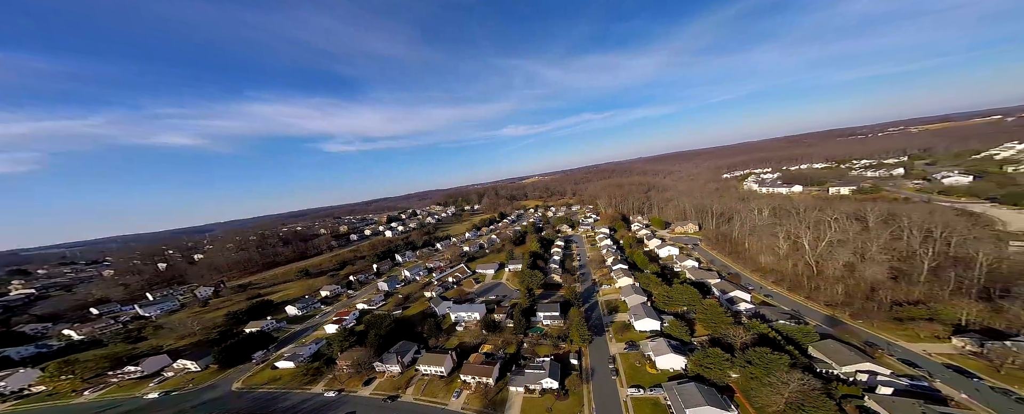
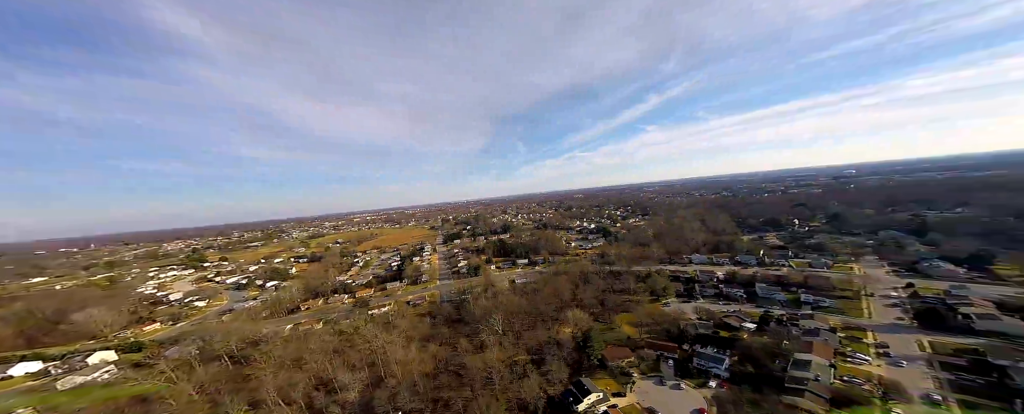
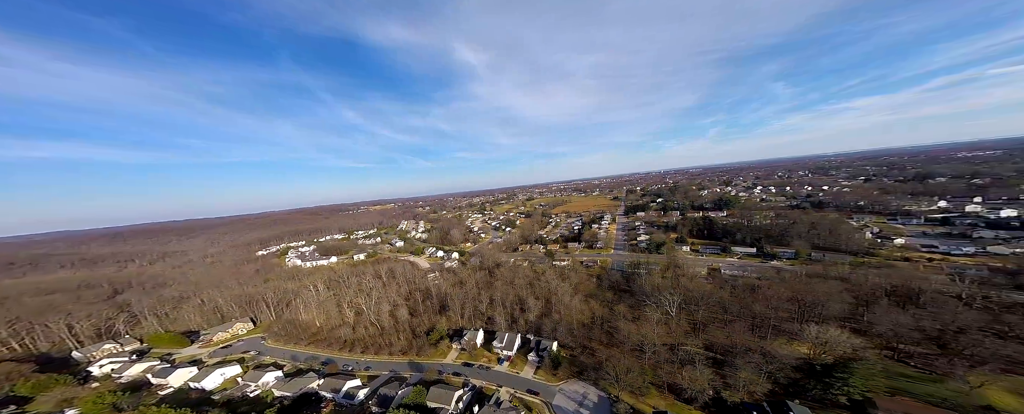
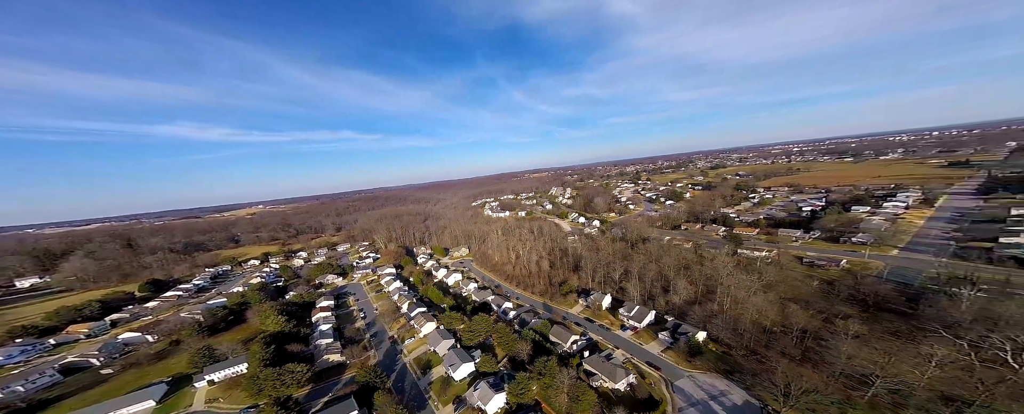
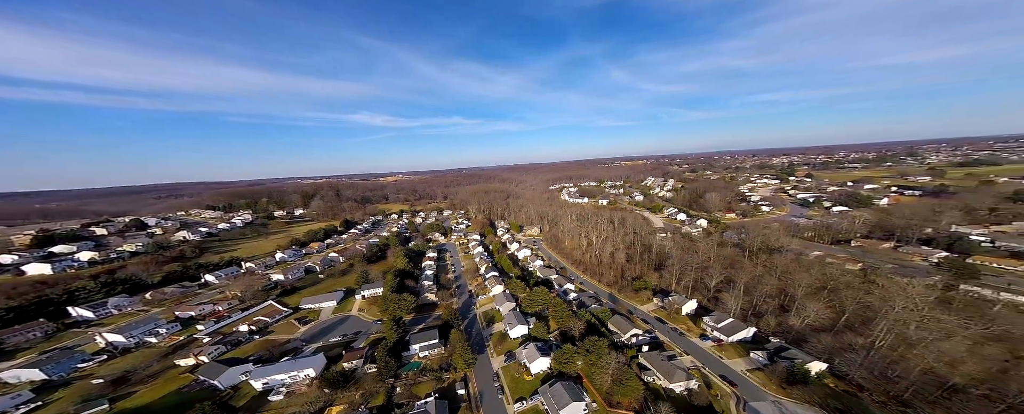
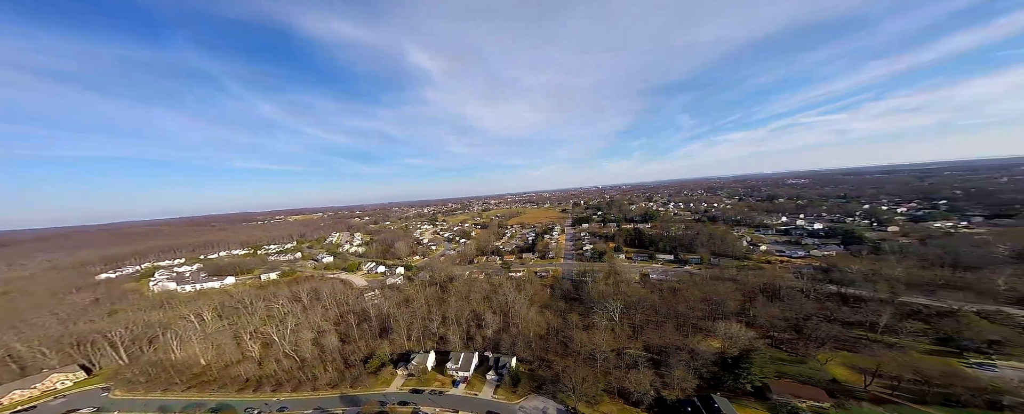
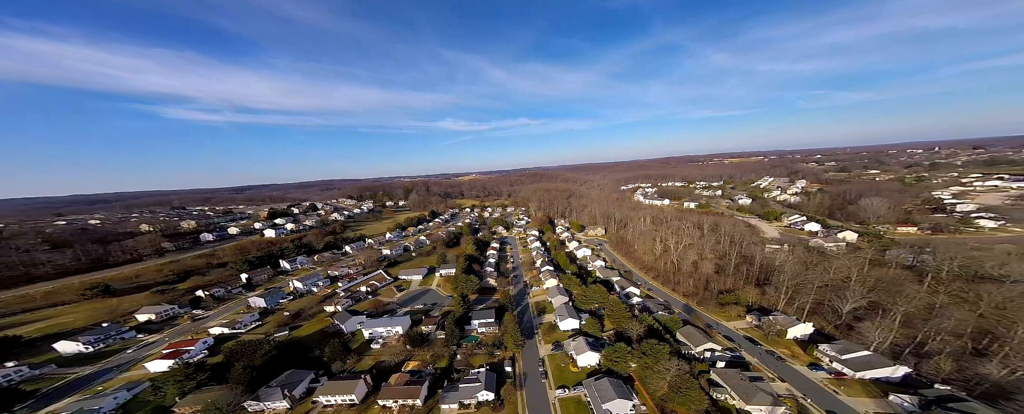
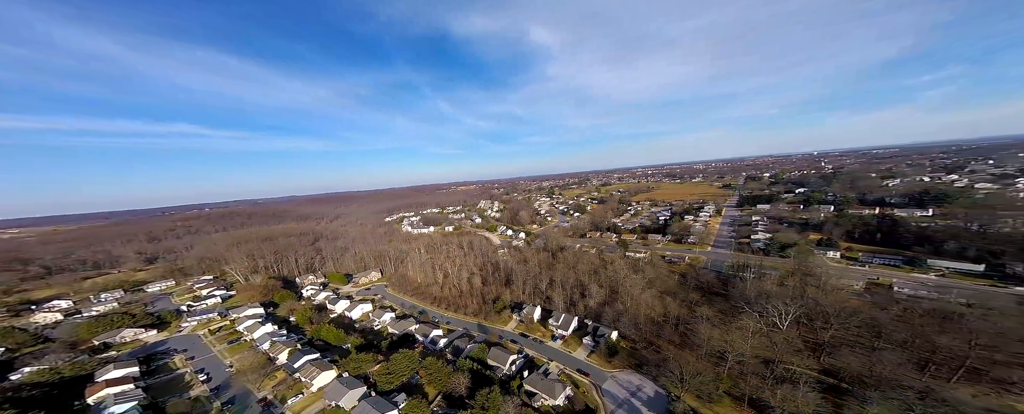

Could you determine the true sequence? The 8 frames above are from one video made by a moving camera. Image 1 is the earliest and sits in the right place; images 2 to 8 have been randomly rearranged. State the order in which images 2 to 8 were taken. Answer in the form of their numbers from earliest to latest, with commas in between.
7, 5, 4, 8, 3, 6, 2
